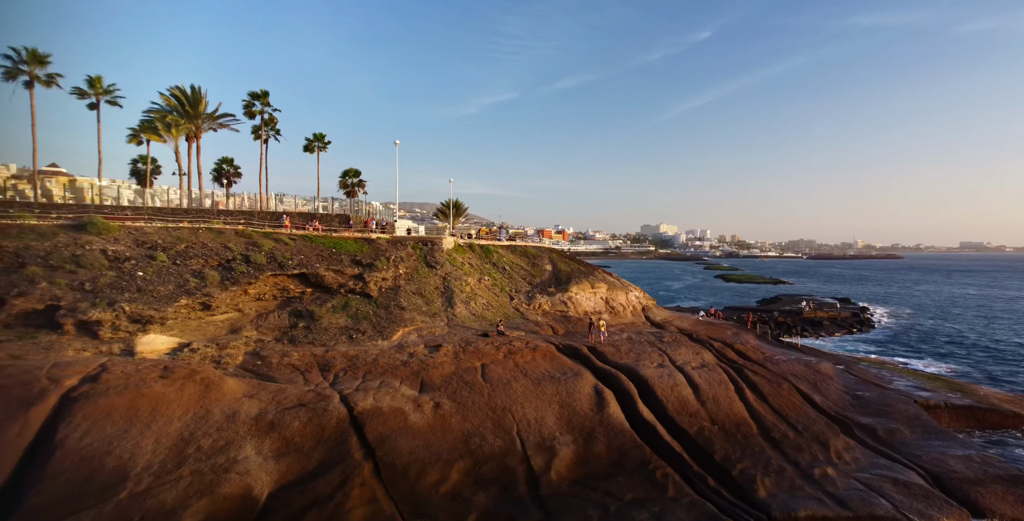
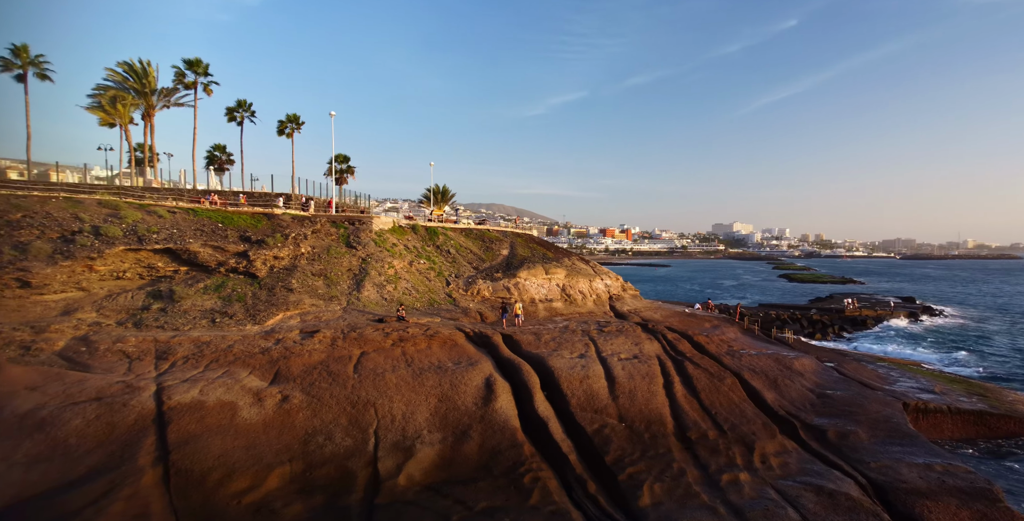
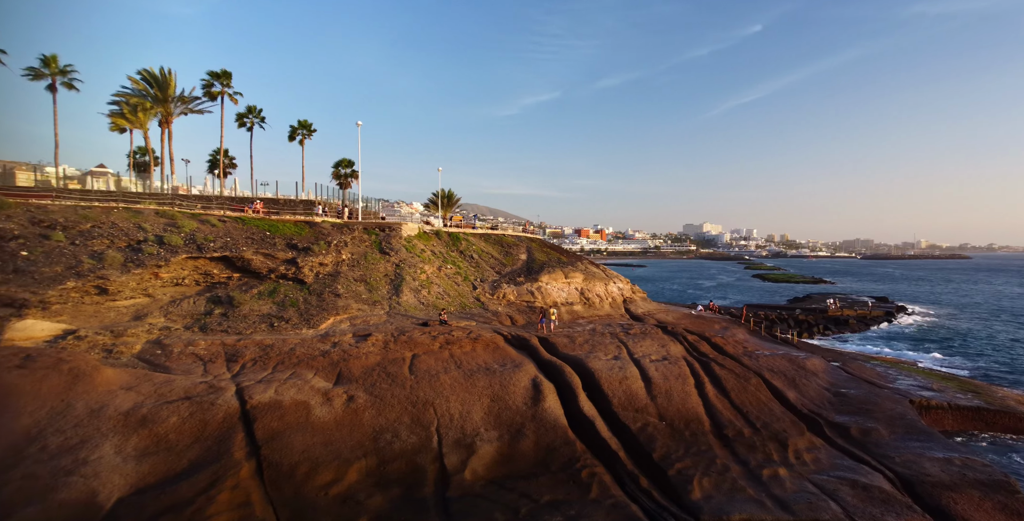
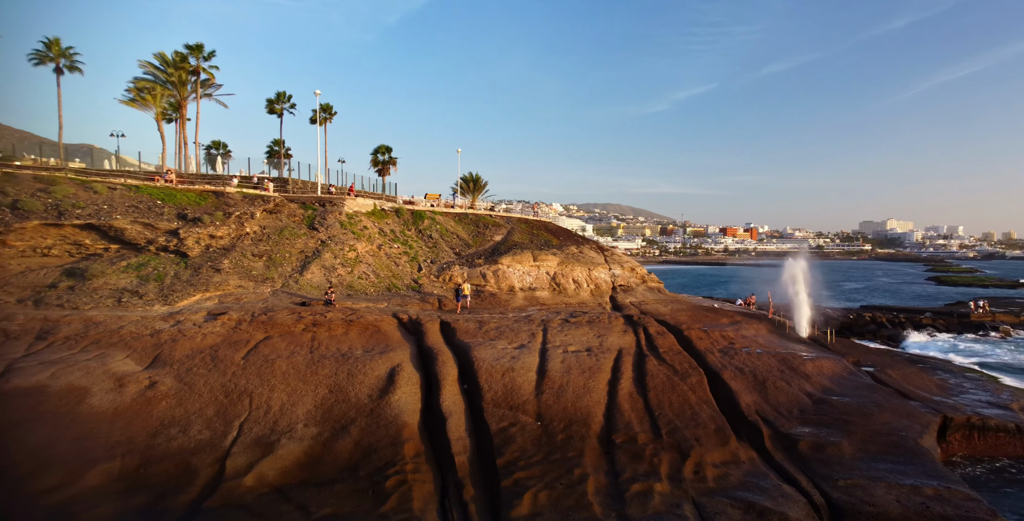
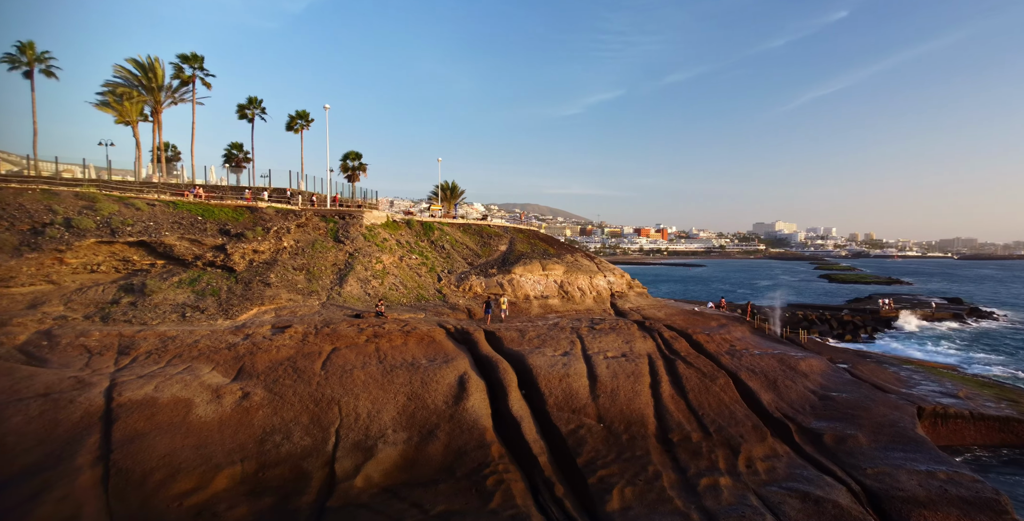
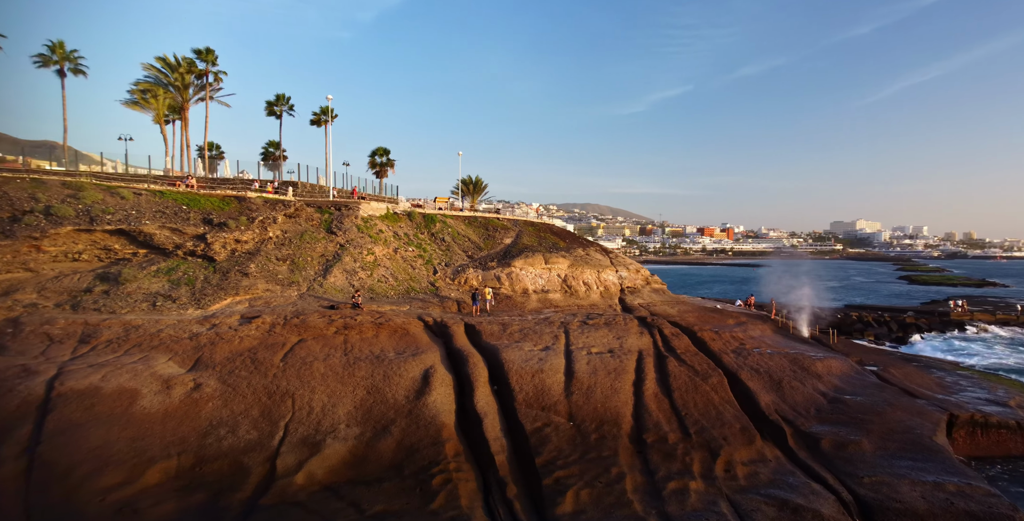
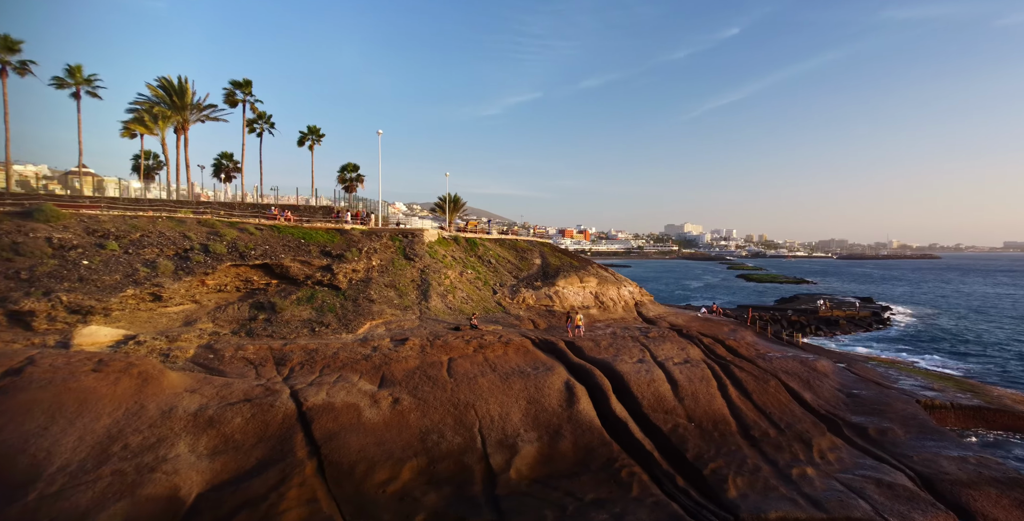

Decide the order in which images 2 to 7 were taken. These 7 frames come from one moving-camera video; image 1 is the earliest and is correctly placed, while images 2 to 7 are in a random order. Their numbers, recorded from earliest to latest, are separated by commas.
7, 3, 2, 5, 6, 4
